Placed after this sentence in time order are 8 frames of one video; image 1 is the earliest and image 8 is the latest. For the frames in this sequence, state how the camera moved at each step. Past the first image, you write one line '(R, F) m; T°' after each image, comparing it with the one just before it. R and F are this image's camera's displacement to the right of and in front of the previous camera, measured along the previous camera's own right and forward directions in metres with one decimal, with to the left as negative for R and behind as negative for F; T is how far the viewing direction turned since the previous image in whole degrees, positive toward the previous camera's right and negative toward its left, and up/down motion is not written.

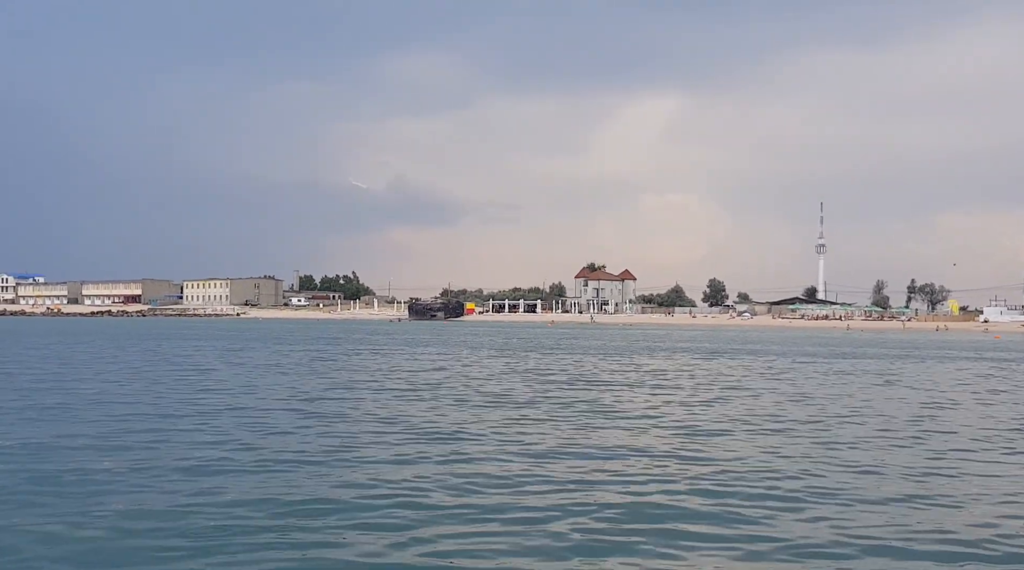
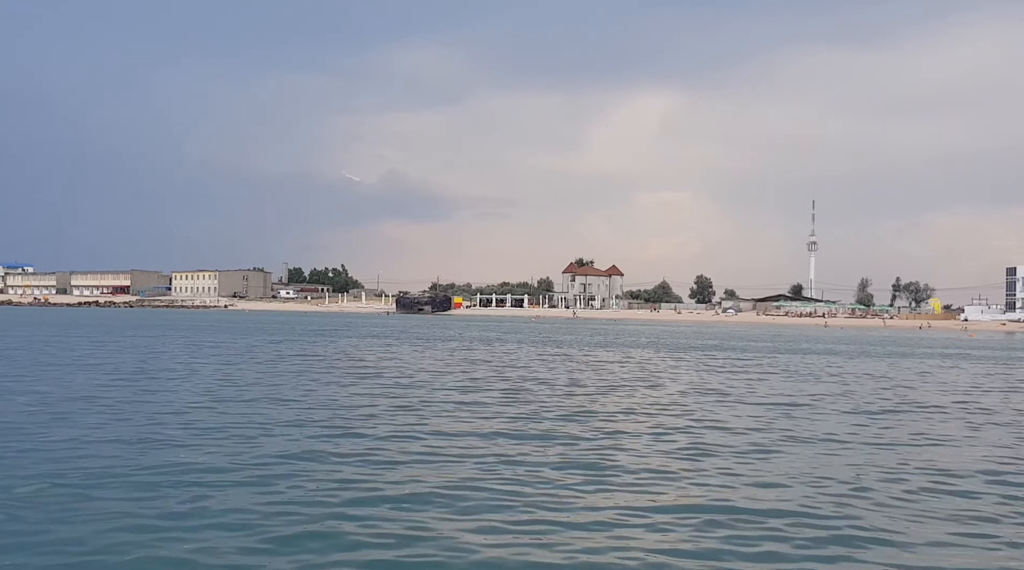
(+0.3, -2.4) m; +1°
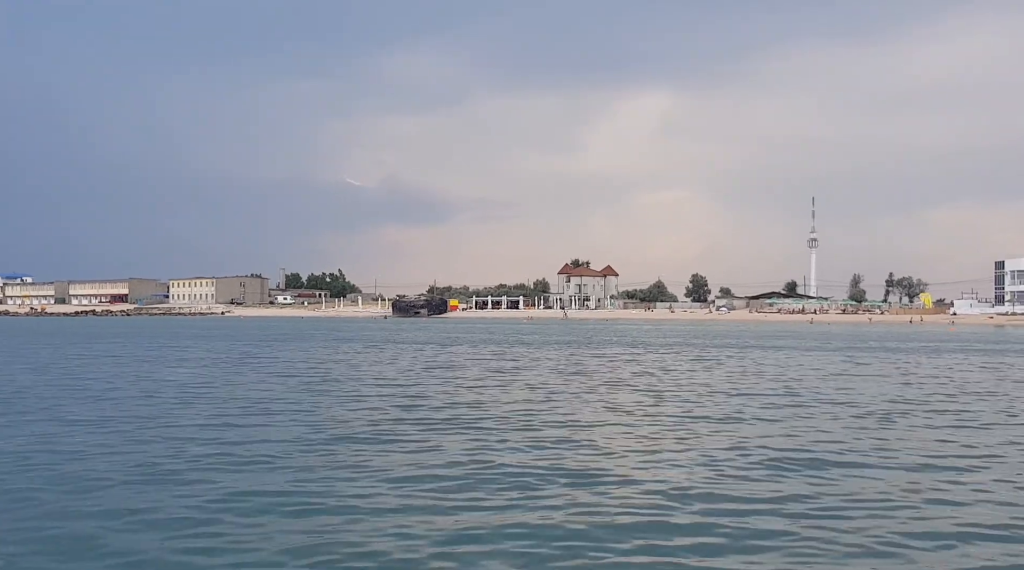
(+0.6, -3.4) m; 0°
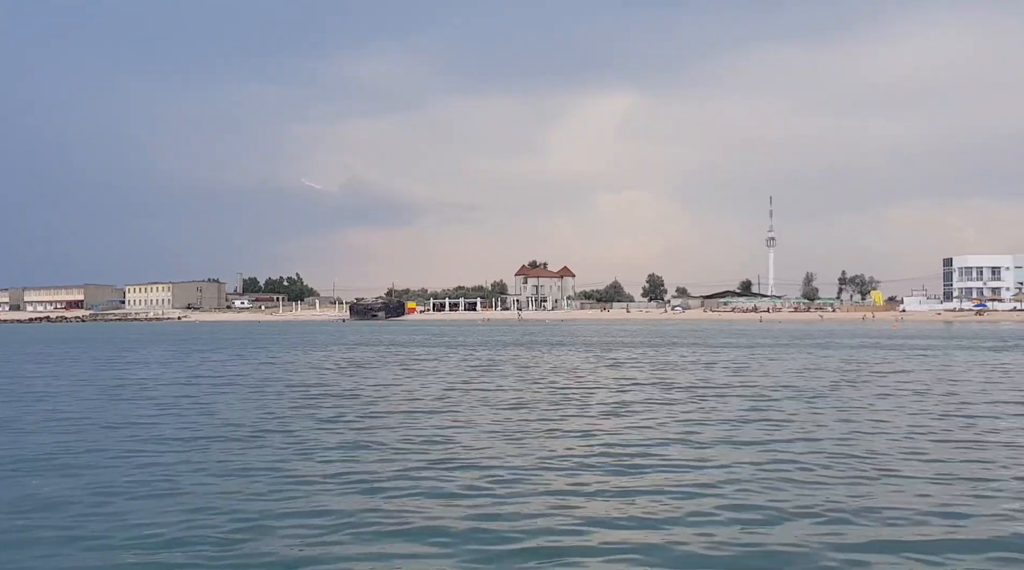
(-0.4, -1.8) m; +2°
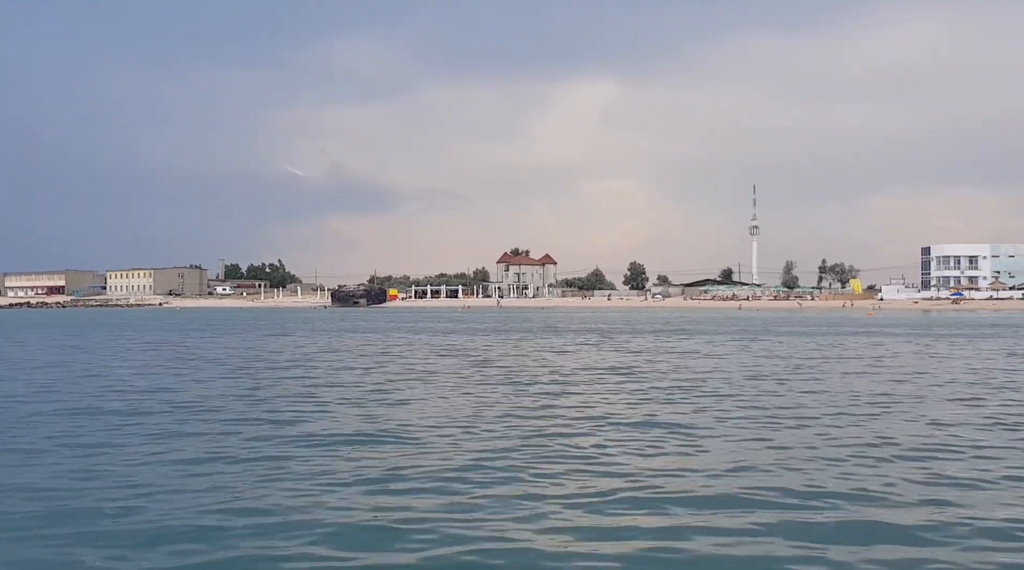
(0.0, -1.3) m; +1°
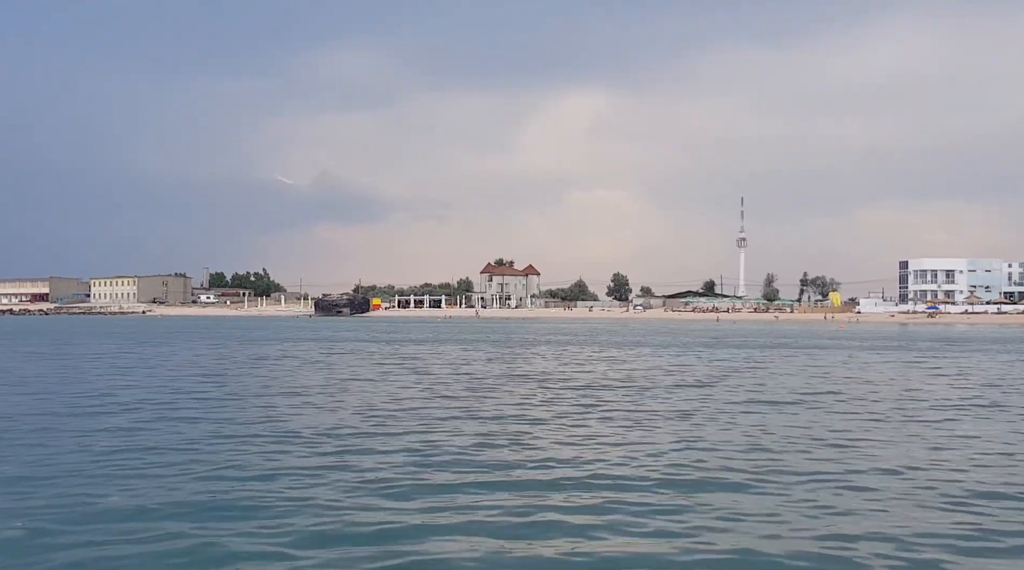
(+0.2, -2.5) m; +1°
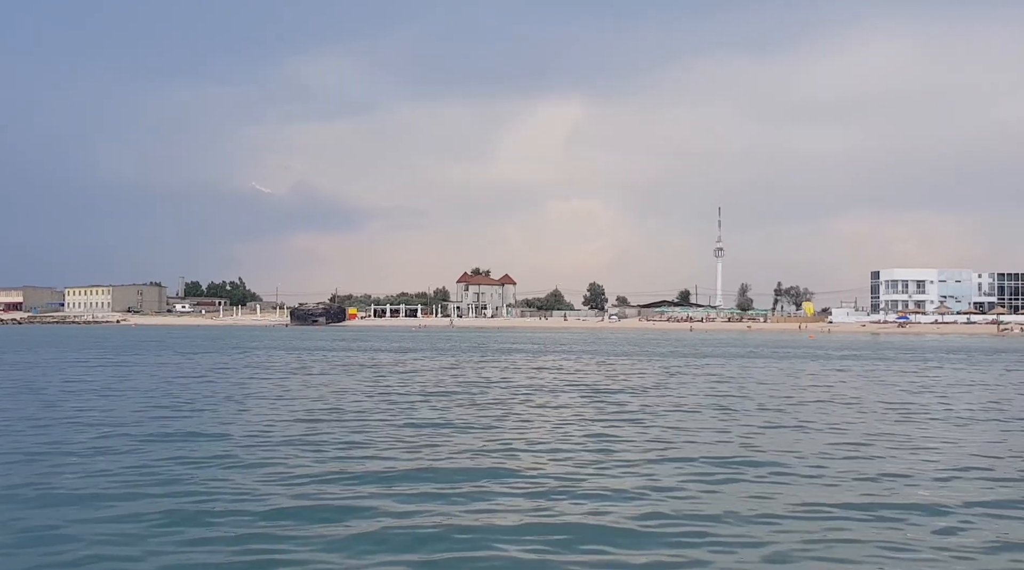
(+0.3, -1.7) m; +1°
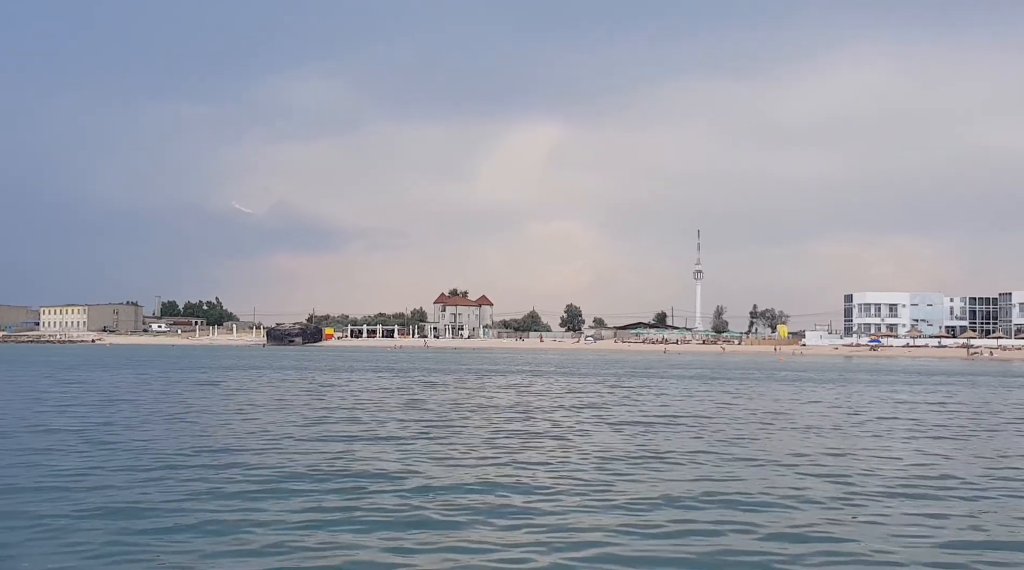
(0.0, -1.8) m; +1°
